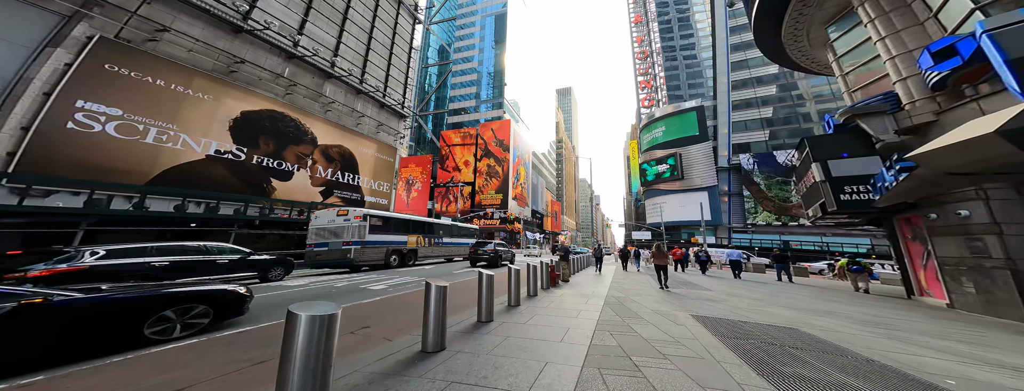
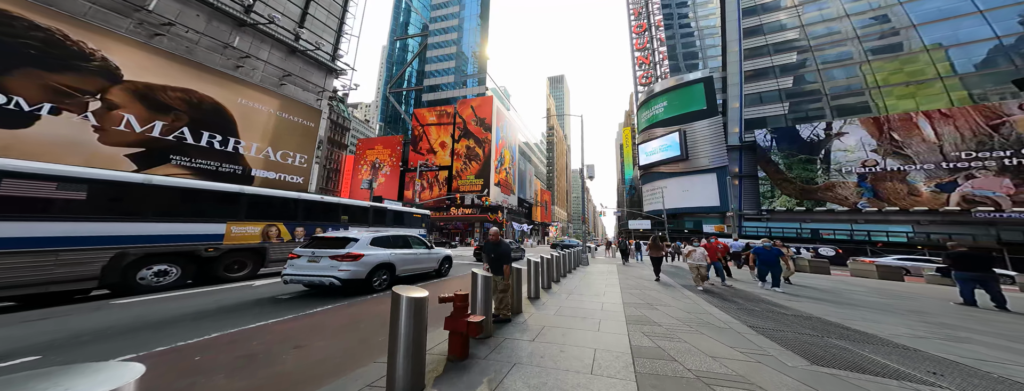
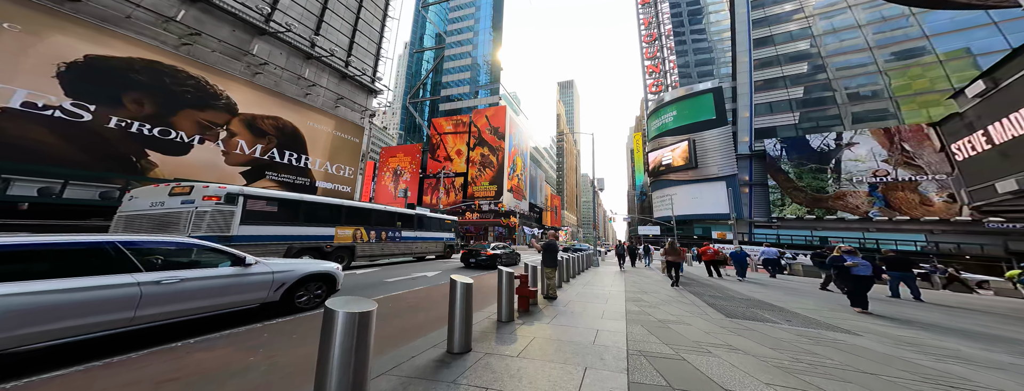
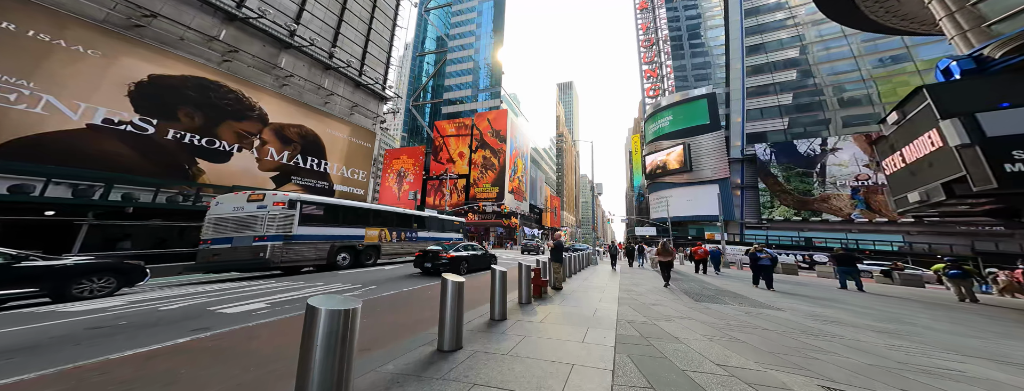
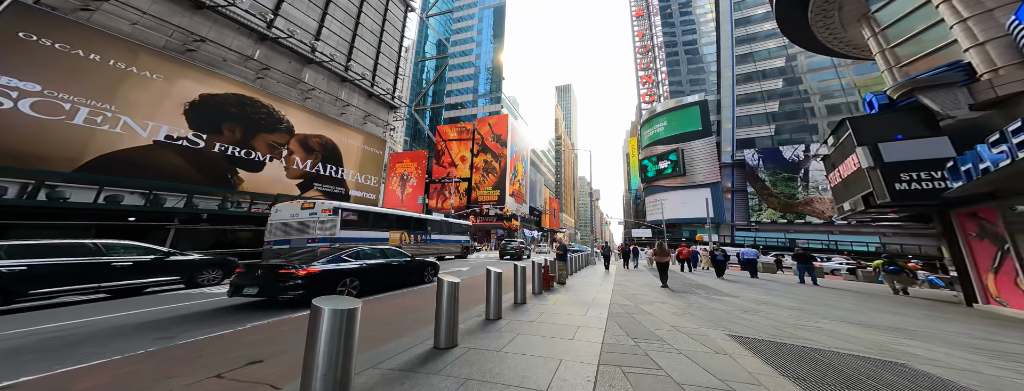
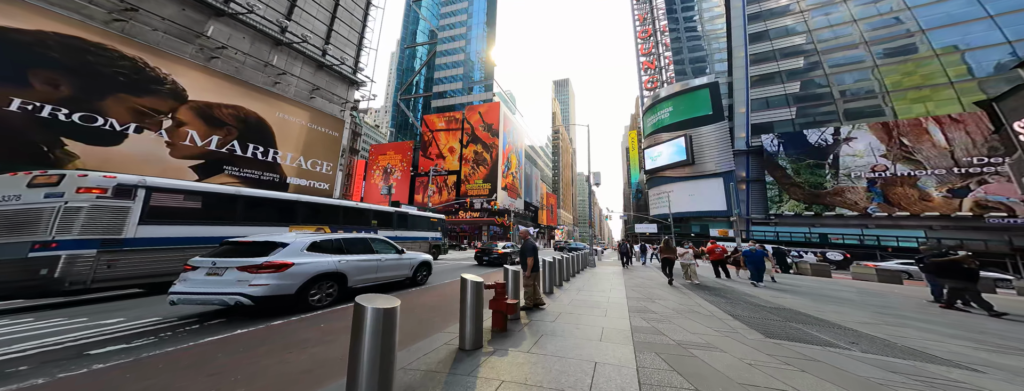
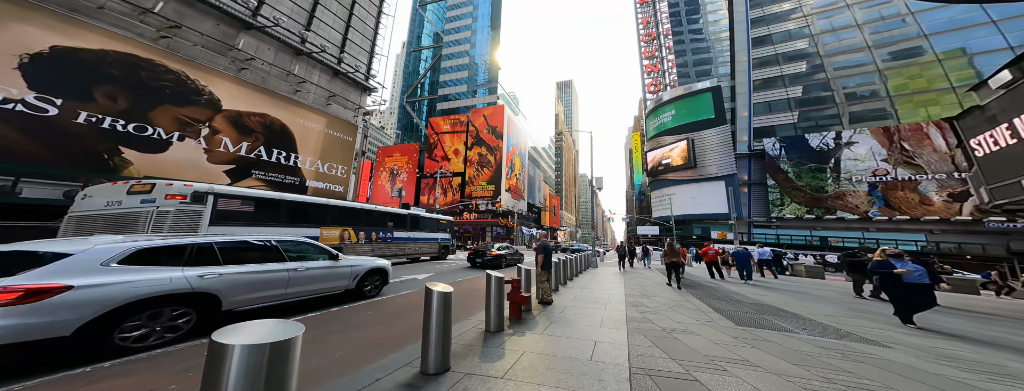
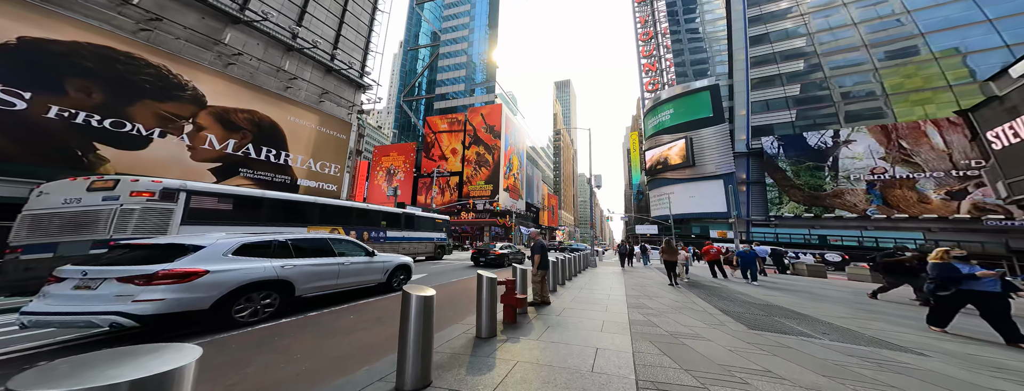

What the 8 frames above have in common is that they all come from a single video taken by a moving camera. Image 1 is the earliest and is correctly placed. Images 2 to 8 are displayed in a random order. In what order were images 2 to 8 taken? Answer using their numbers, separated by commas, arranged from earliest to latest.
5, 4, 3, 7, 8, 6, 2
